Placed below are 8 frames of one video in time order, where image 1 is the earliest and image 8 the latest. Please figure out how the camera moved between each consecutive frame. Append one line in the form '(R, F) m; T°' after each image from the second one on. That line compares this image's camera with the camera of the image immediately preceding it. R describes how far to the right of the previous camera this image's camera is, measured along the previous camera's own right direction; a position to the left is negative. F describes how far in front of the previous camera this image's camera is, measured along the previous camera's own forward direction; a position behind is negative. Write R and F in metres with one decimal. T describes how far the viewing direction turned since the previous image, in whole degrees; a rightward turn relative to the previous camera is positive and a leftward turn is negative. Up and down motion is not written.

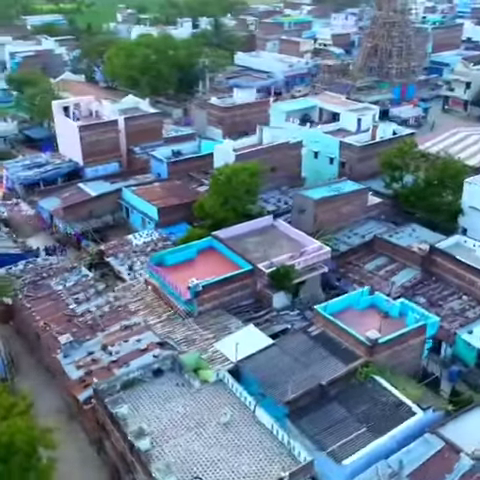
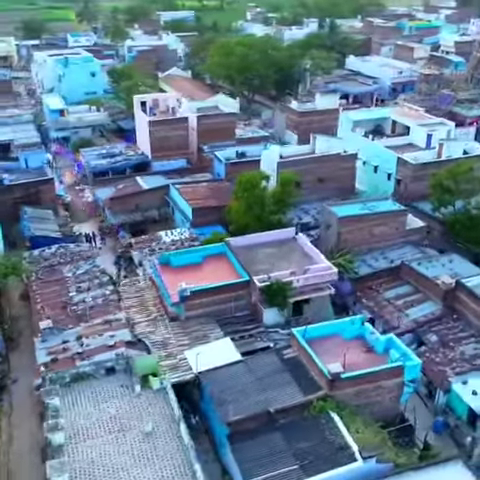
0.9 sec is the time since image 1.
(+6.3, +1.3) m; -13°
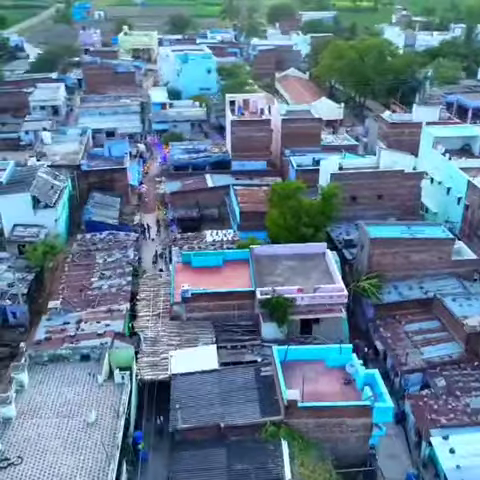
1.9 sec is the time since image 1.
(+6.1, +1.1) m; -14°
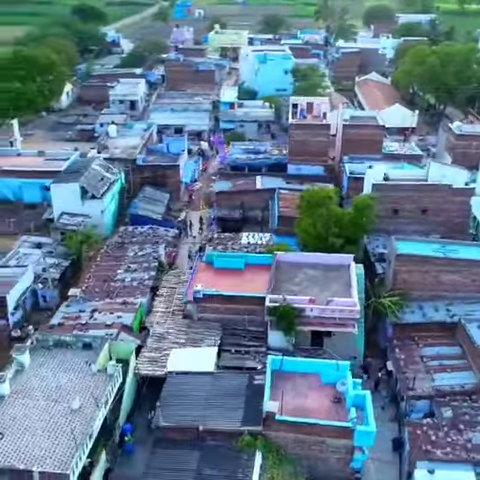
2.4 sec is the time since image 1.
(+3.6, +0.4) m; -9°
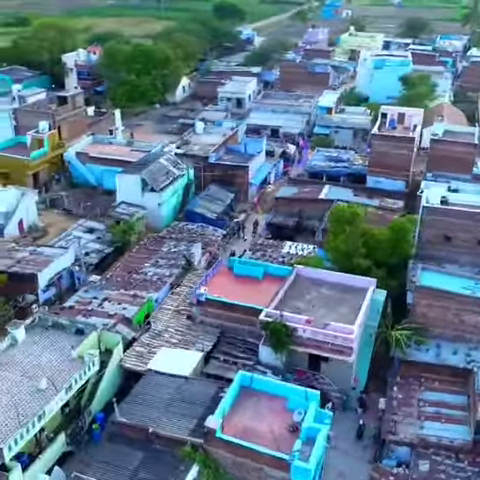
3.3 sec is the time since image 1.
(+6.0, +1.2) m; -14°
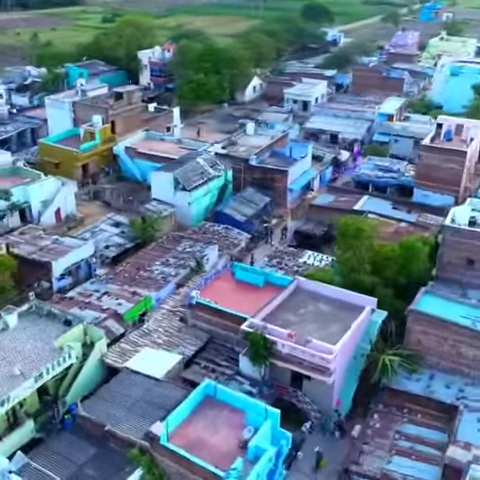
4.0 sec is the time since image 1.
(+4.4, +0.8) m; -9°
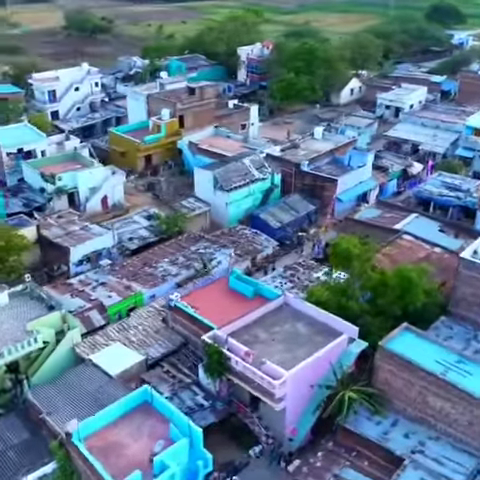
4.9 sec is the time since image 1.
(+6.5, +1.6) m; -13°
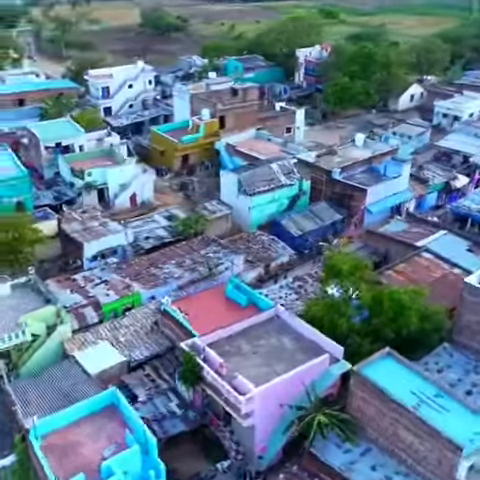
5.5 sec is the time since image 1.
(+3.6, +0.8) m; -7°
